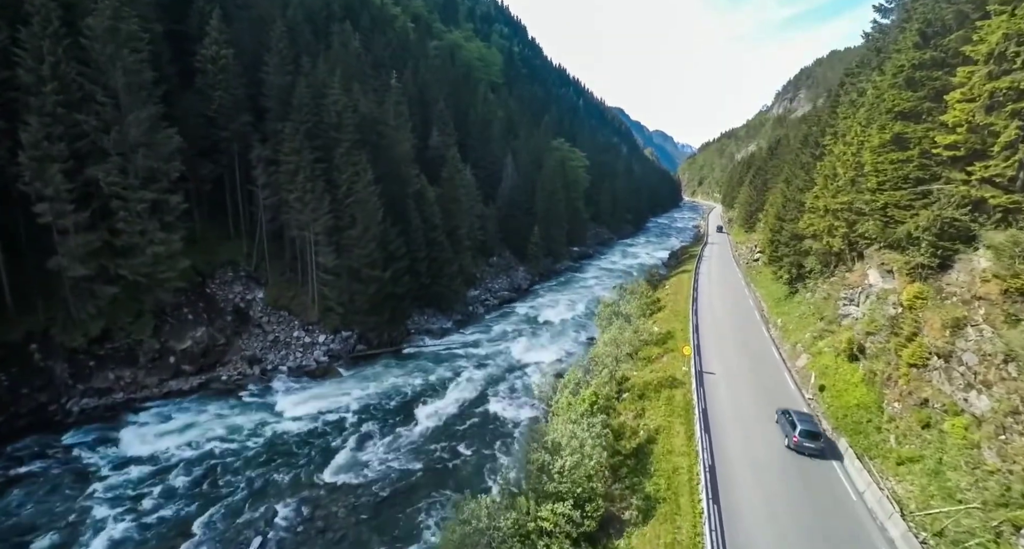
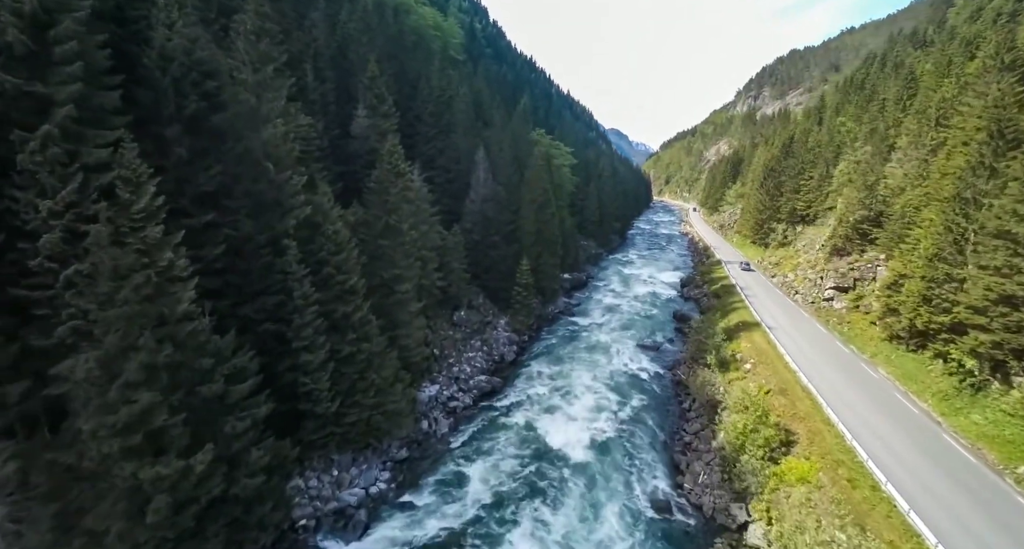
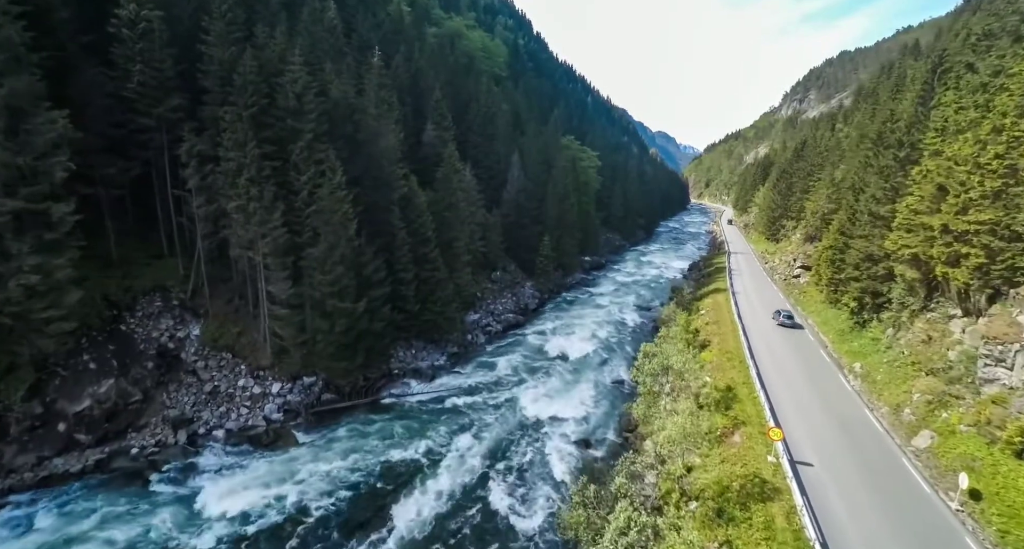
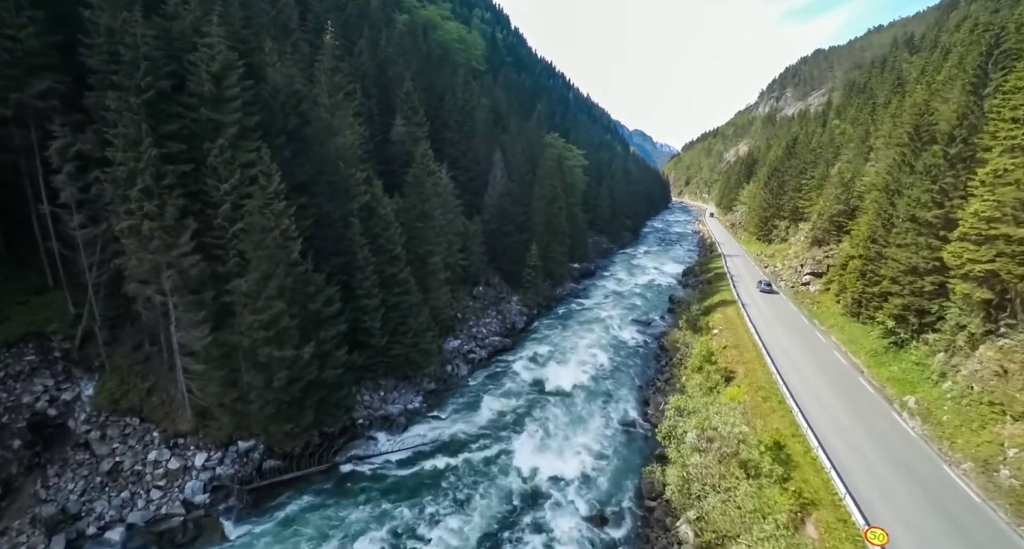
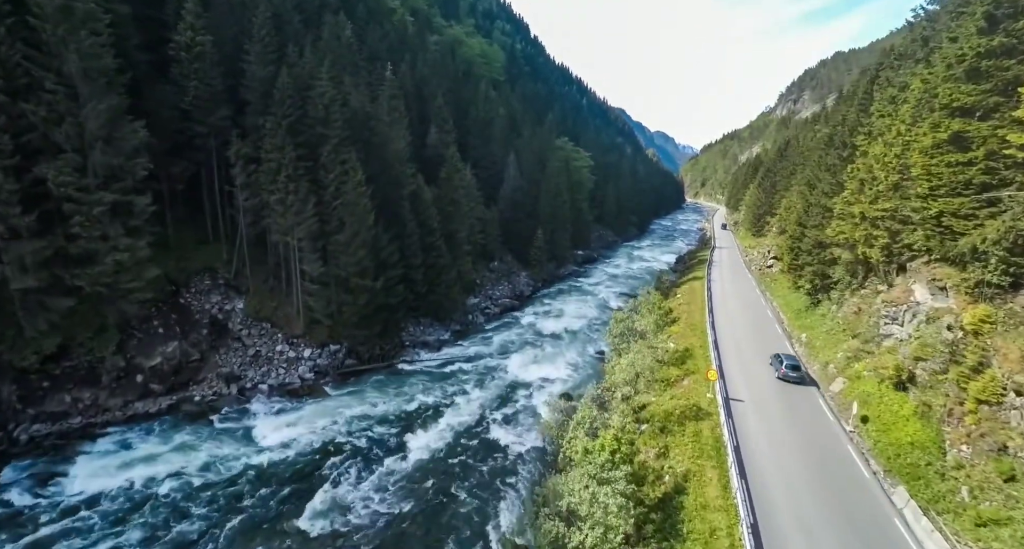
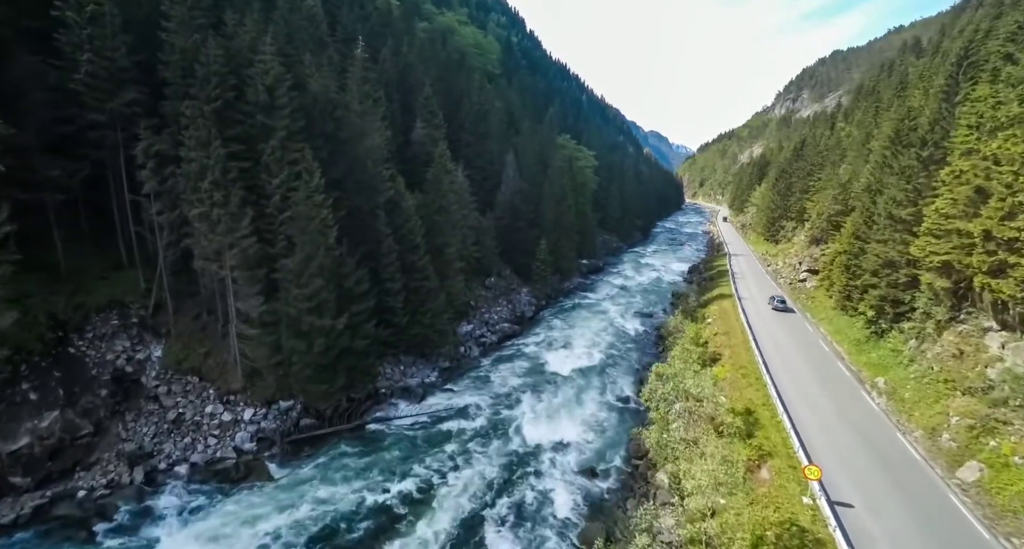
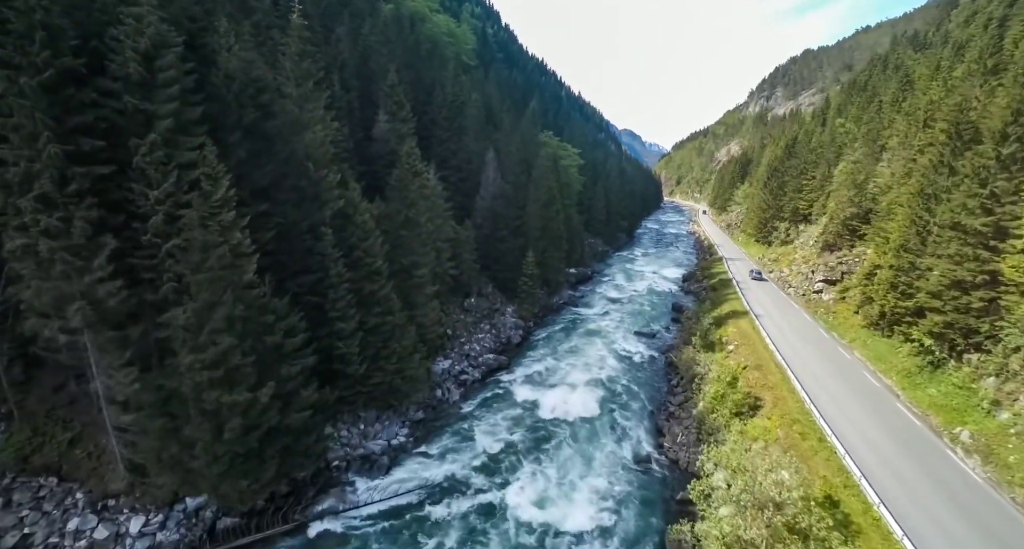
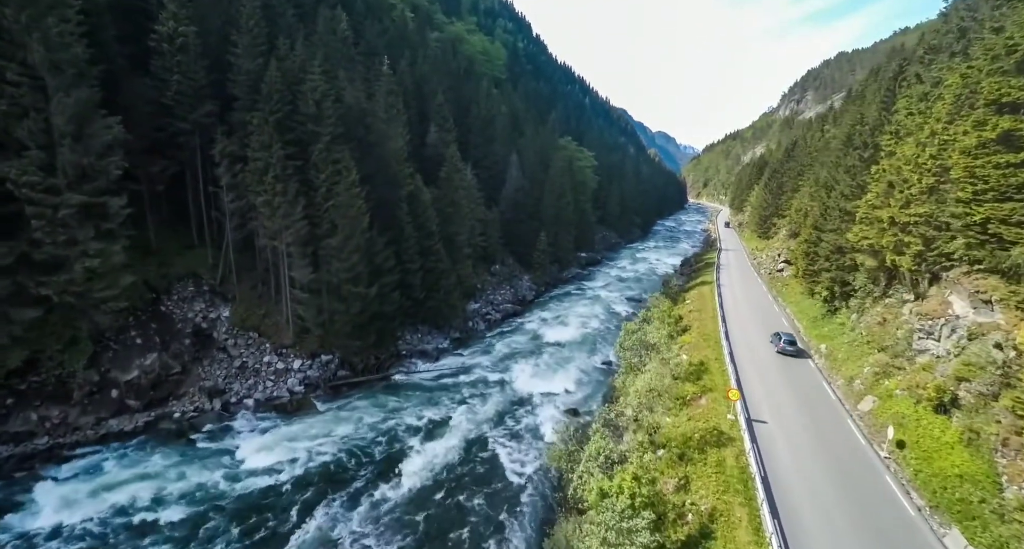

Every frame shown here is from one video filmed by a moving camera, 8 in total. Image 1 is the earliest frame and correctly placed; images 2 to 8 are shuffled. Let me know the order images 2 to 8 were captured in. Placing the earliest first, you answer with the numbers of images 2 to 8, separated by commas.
5, 8, 3, 6, 4, 7, 2
